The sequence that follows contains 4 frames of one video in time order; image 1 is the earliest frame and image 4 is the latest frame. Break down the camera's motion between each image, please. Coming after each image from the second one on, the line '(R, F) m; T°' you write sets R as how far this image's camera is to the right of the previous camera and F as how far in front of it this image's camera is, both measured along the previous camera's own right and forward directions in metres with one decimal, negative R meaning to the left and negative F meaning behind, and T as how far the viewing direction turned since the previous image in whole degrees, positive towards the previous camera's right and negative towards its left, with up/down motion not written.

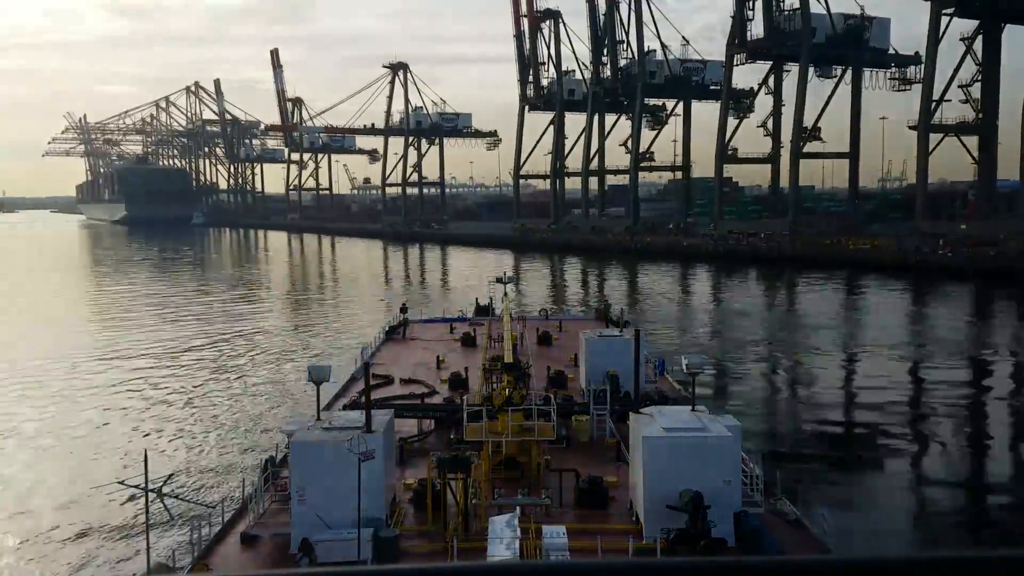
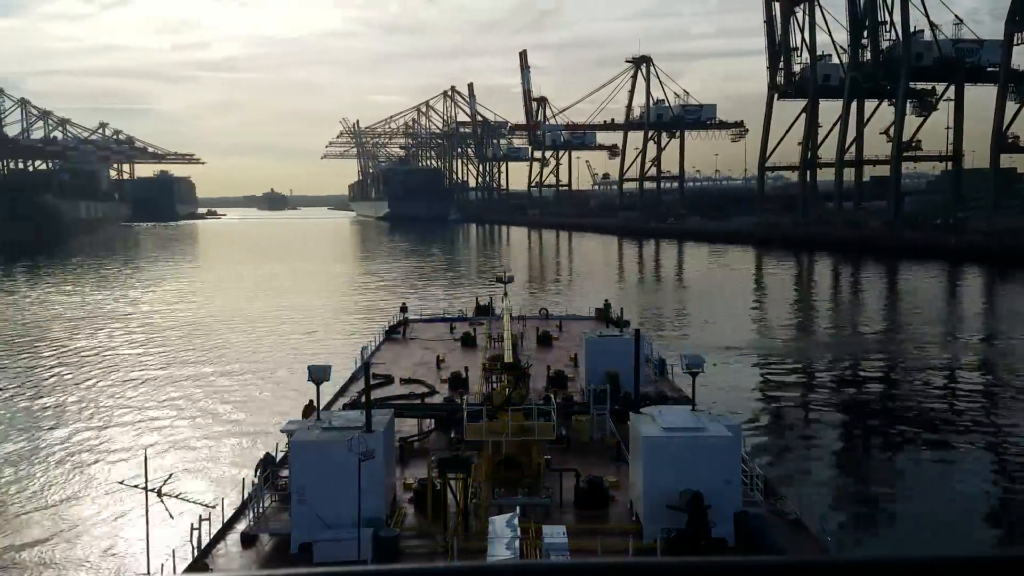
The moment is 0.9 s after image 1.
(+1.4, -0.2) m; 0°
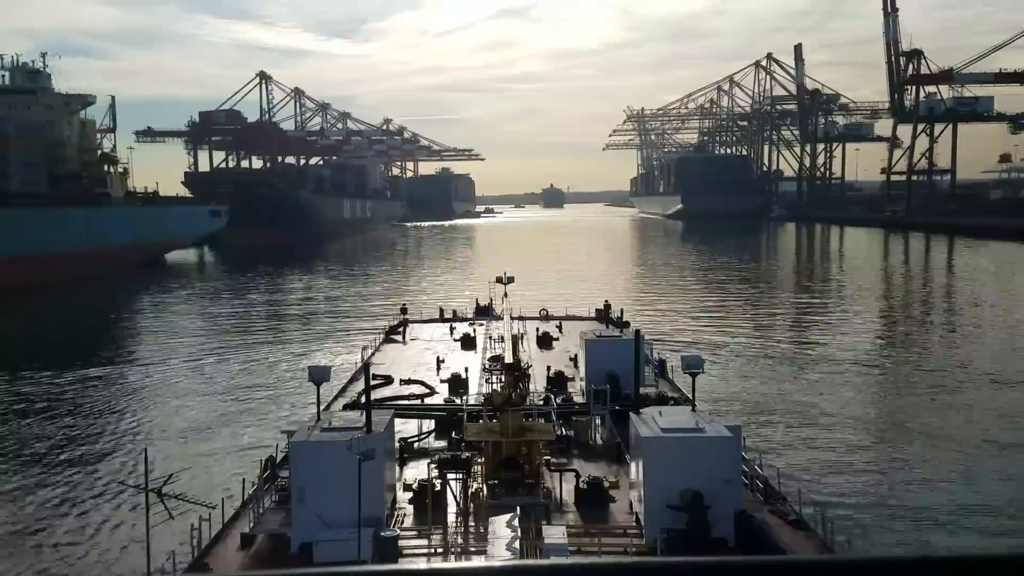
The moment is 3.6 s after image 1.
(+3.1, -0.1) m; -1°
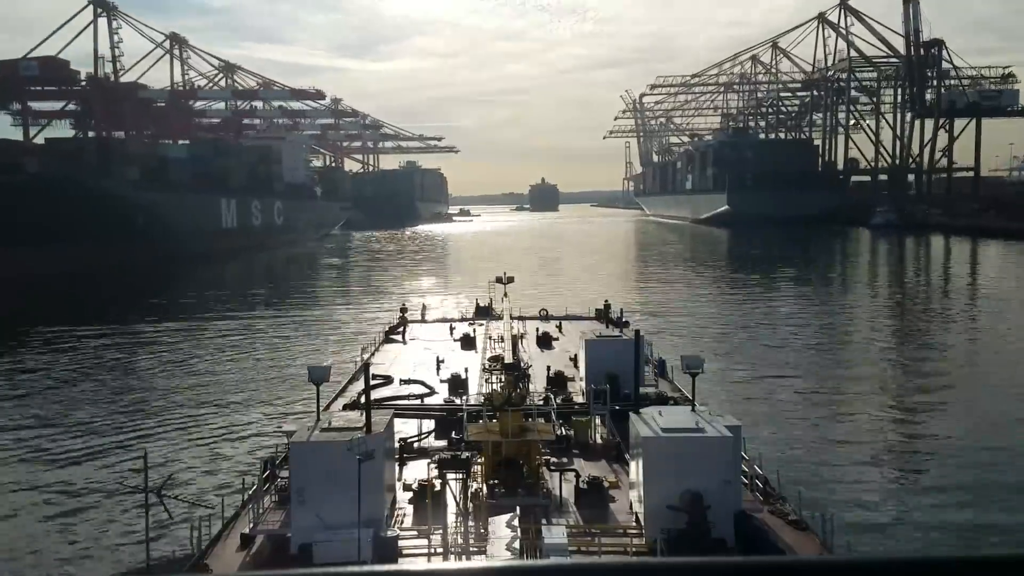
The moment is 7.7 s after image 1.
(+0.1, +0.2) m; 0°
